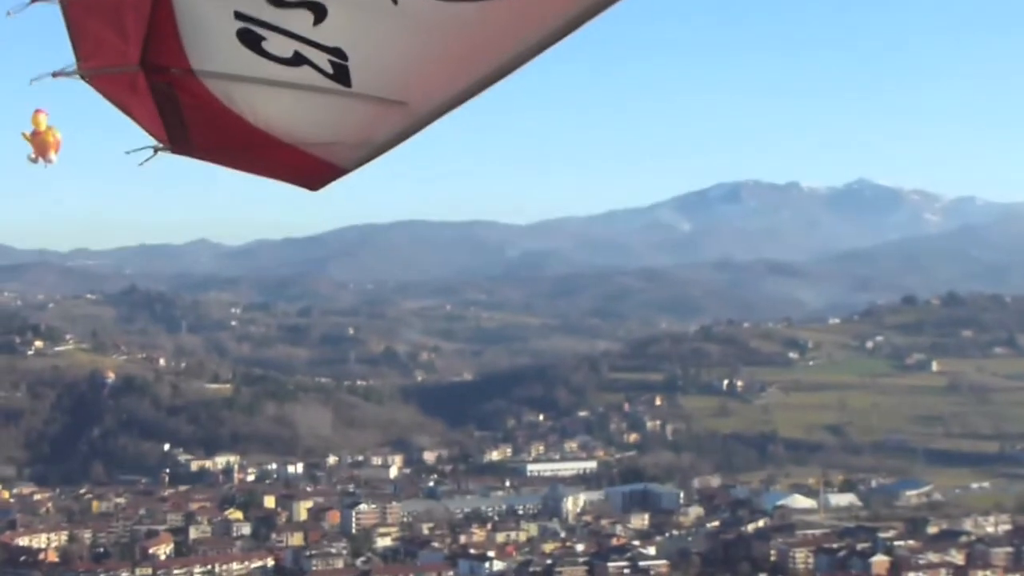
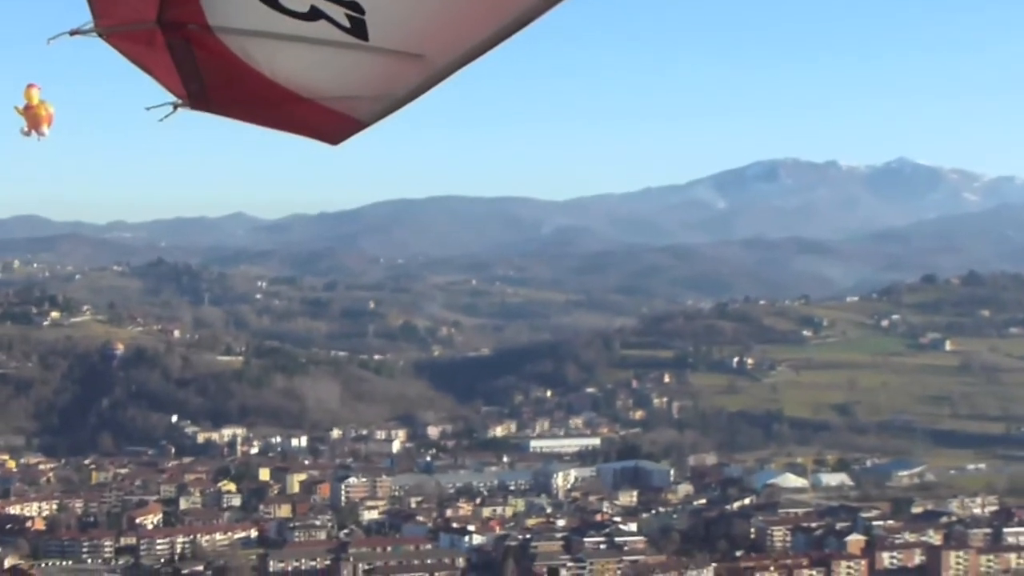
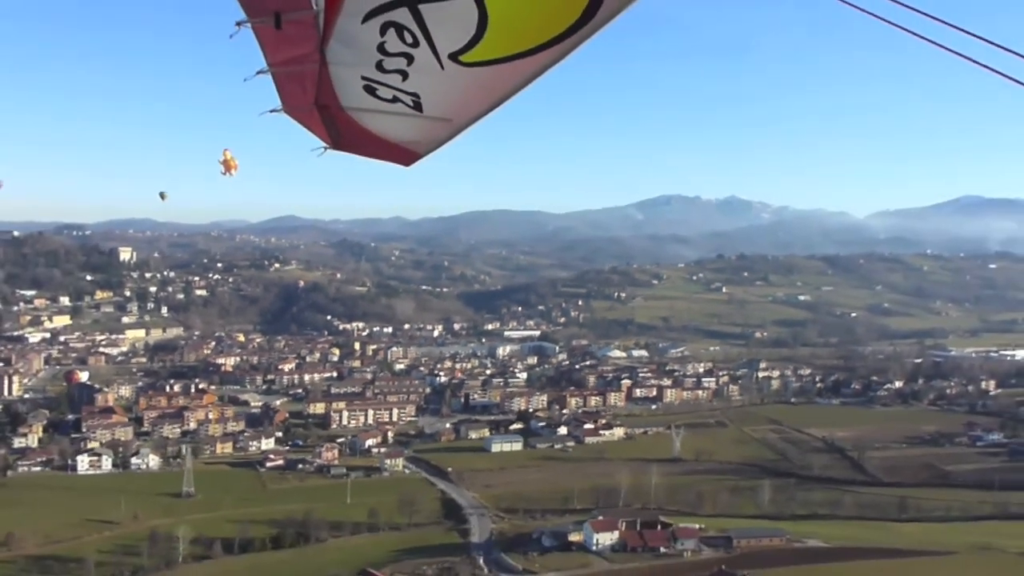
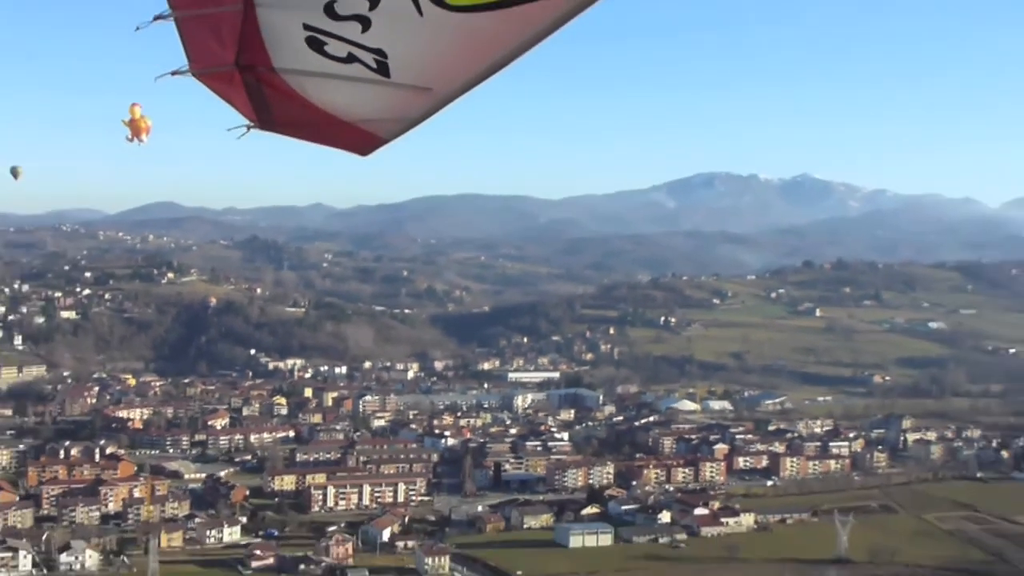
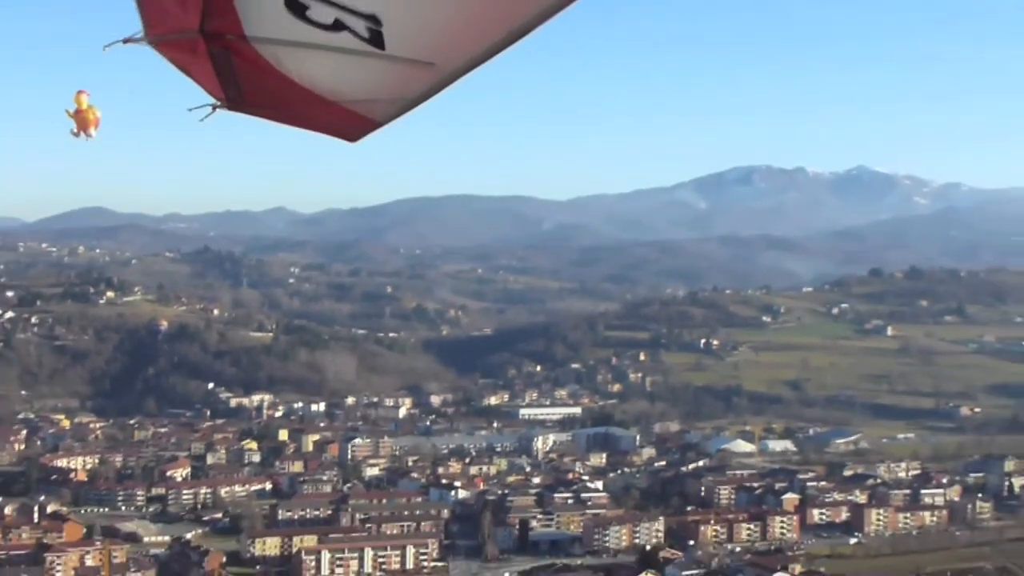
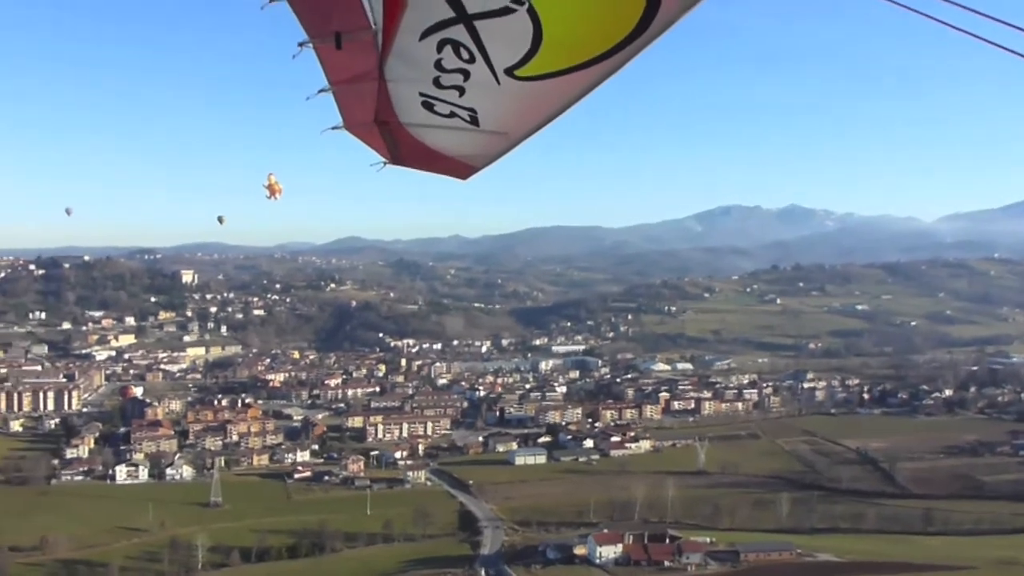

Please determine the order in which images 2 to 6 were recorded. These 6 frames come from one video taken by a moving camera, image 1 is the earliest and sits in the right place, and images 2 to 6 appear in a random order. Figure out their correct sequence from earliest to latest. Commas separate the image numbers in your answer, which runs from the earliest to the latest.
2, 5, 4, 3, 6
